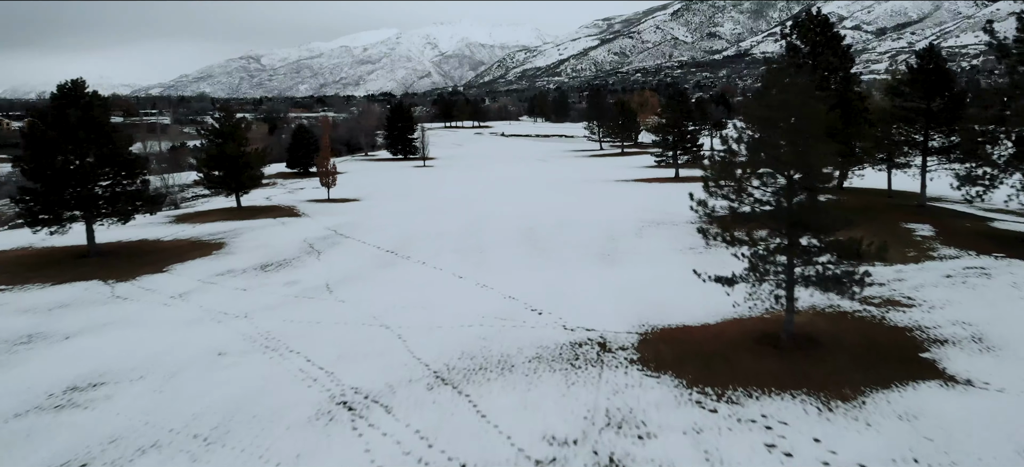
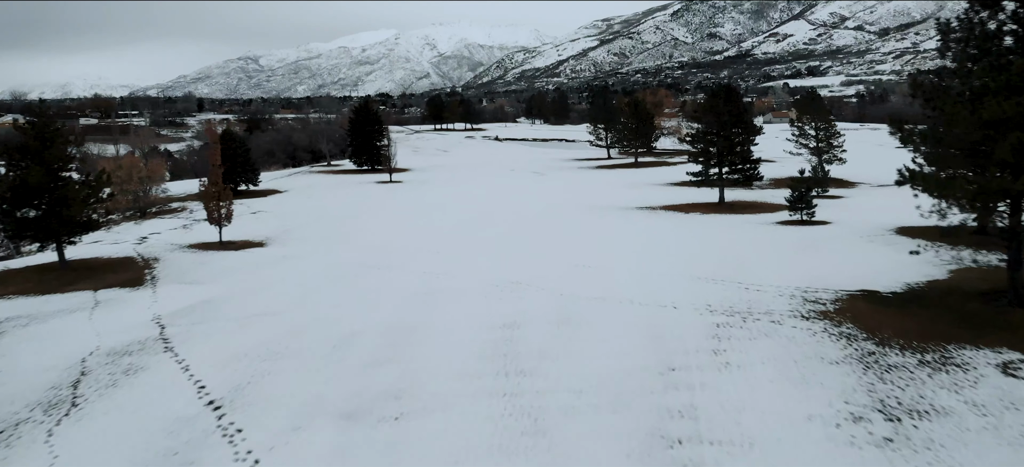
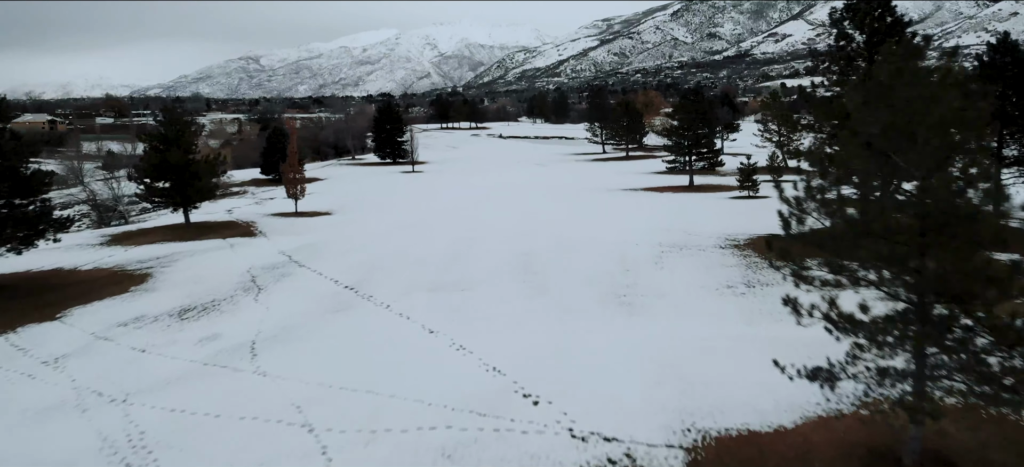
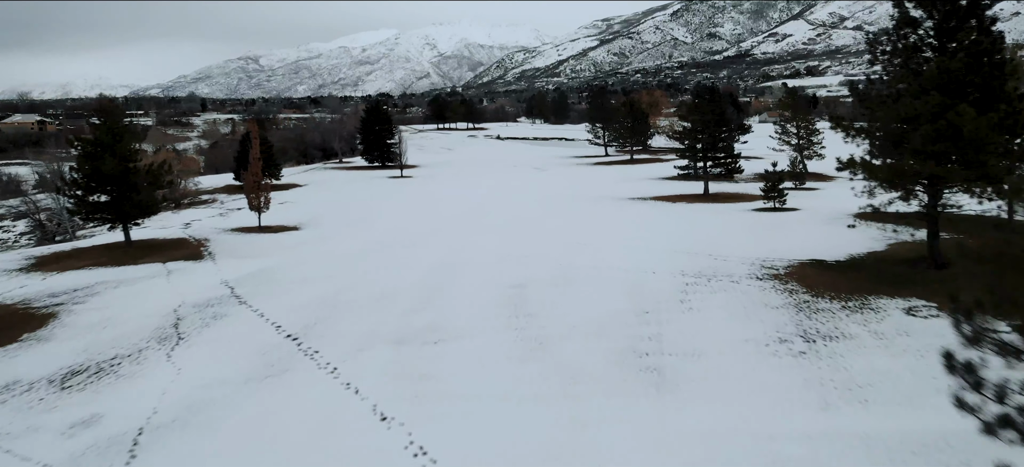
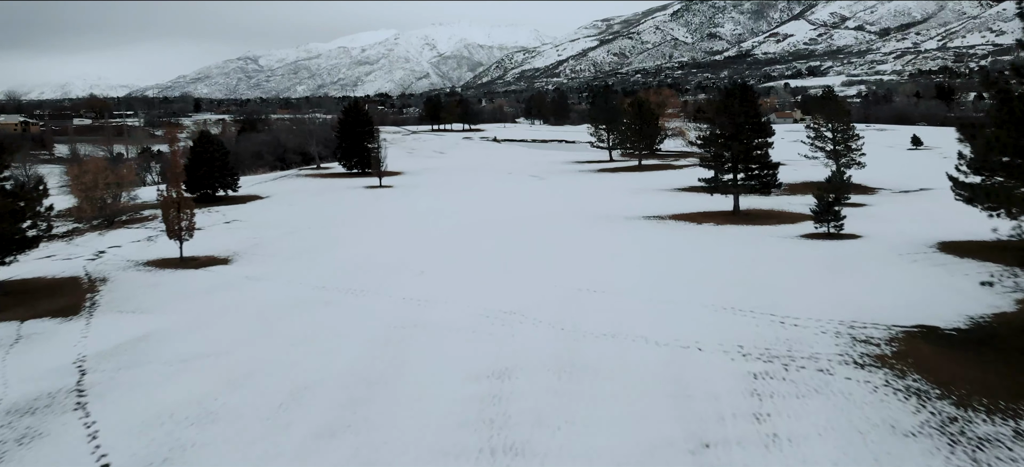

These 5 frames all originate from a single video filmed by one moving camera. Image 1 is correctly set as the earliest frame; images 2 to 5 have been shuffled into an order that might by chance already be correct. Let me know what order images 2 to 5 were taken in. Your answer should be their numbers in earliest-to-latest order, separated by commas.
3, 4, 2, 5
